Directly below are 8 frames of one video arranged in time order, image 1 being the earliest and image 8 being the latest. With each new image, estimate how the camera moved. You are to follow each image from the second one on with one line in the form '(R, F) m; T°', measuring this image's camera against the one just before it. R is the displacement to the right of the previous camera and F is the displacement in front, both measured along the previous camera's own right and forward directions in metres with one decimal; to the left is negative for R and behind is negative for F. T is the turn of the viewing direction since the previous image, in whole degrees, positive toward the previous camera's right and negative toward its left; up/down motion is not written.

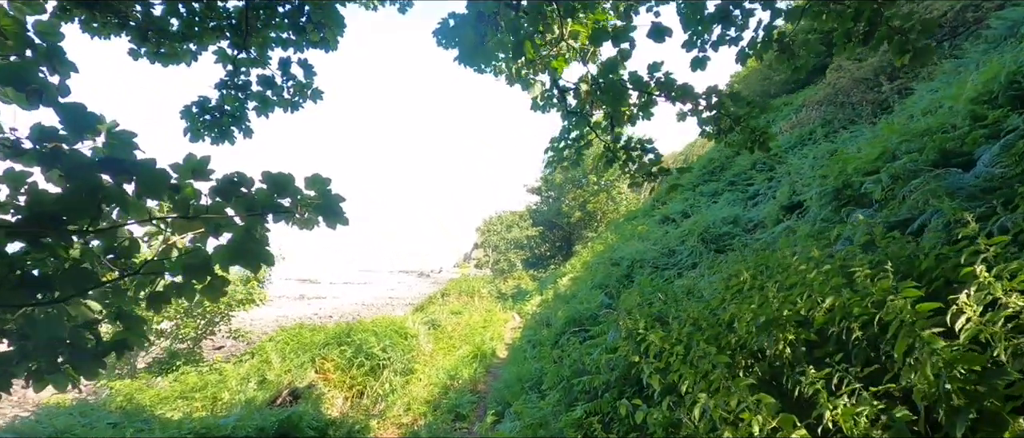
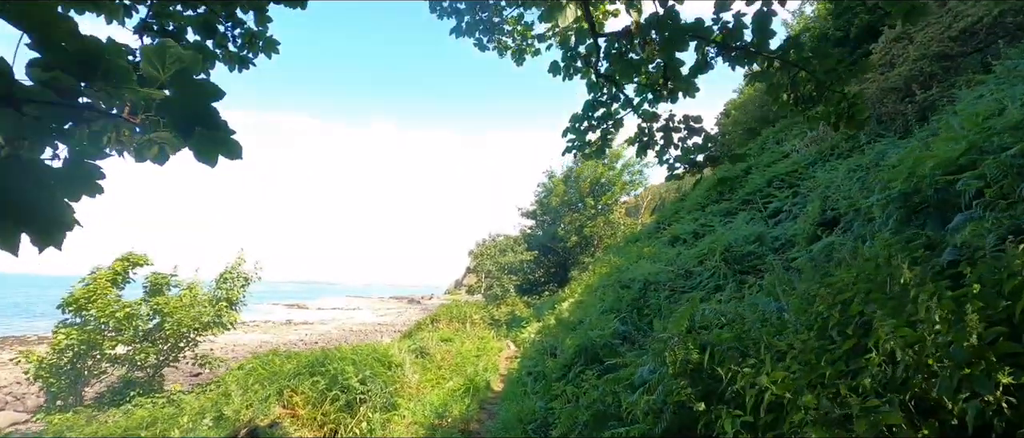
(-0.1, +1.1) m; +1°
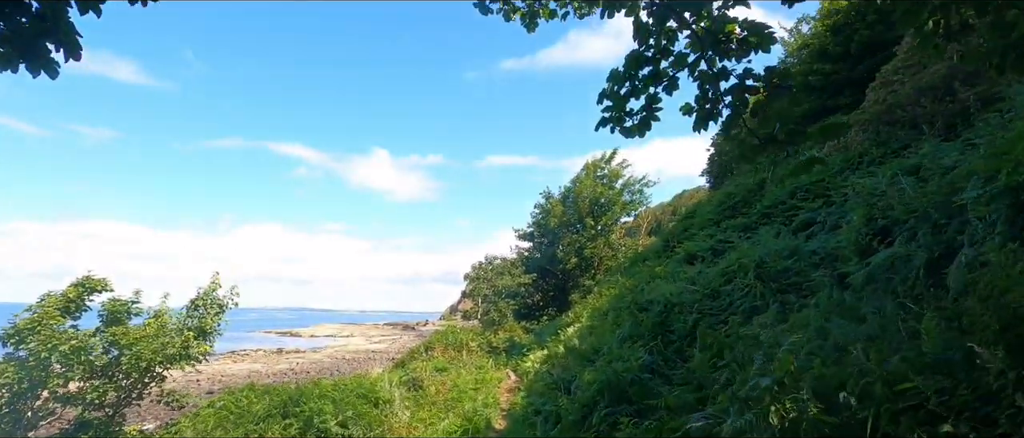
(-0.1, +1.1) m; +1°
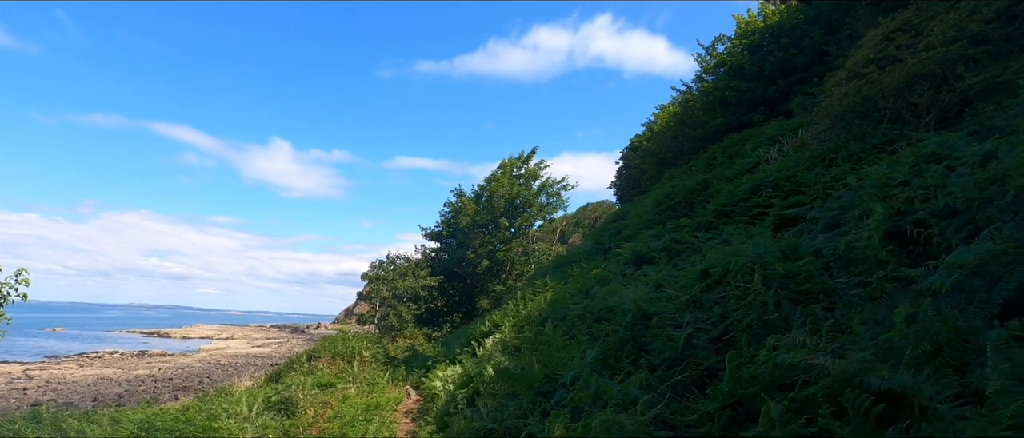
(-0.2, +2.4) m; +10°
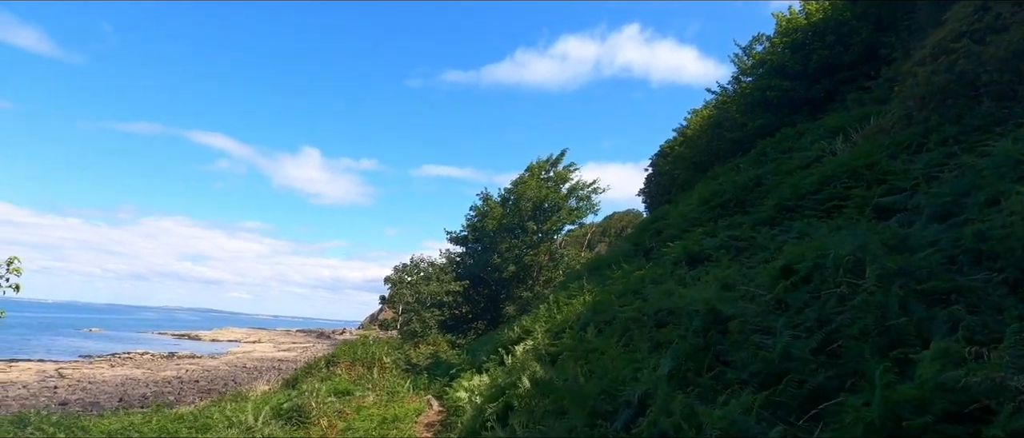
(-0.2, +1.0) m; -3°
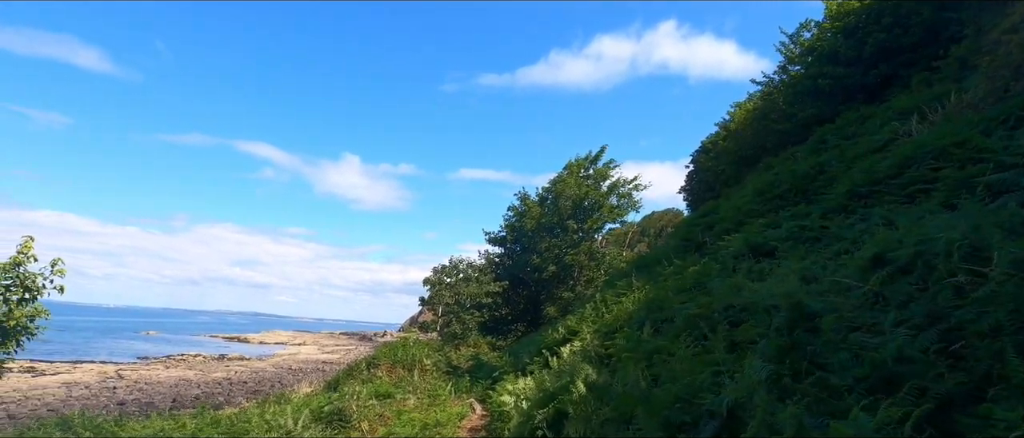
(-0.1, +0.5) m; -4°
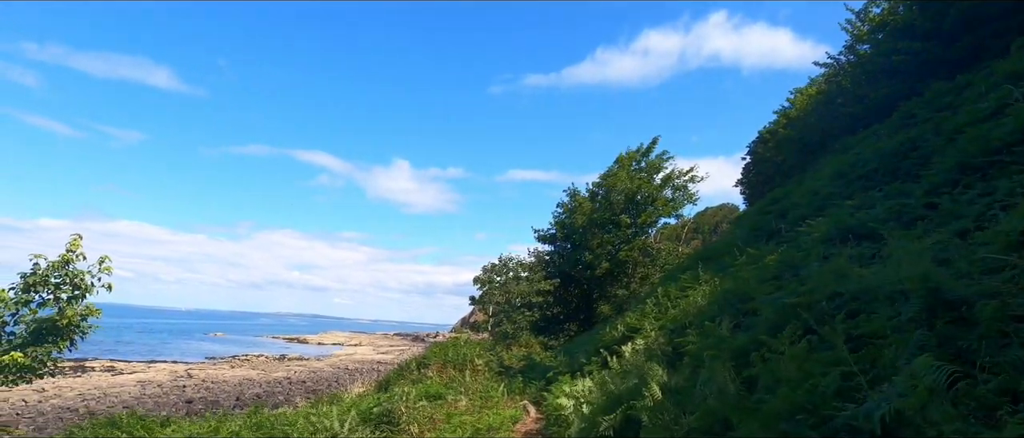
(-0.1, +0.7) m; -5°
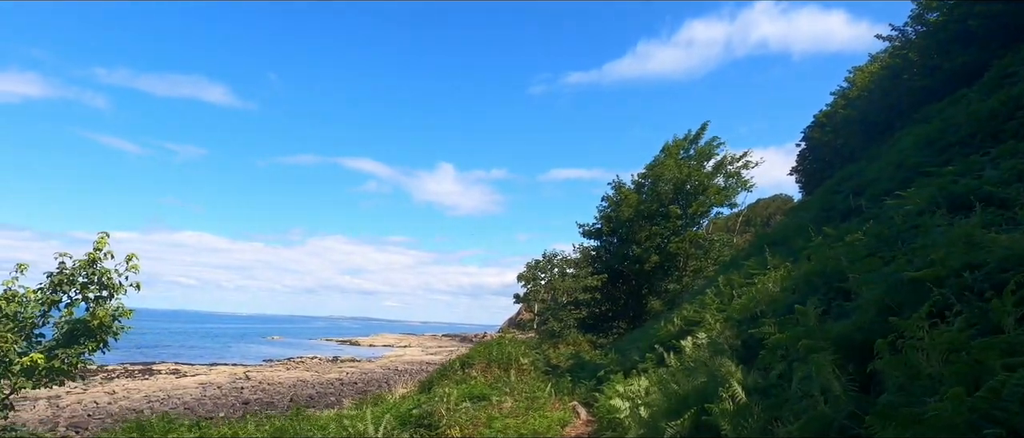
(0.0, +0.7) m; -5°
